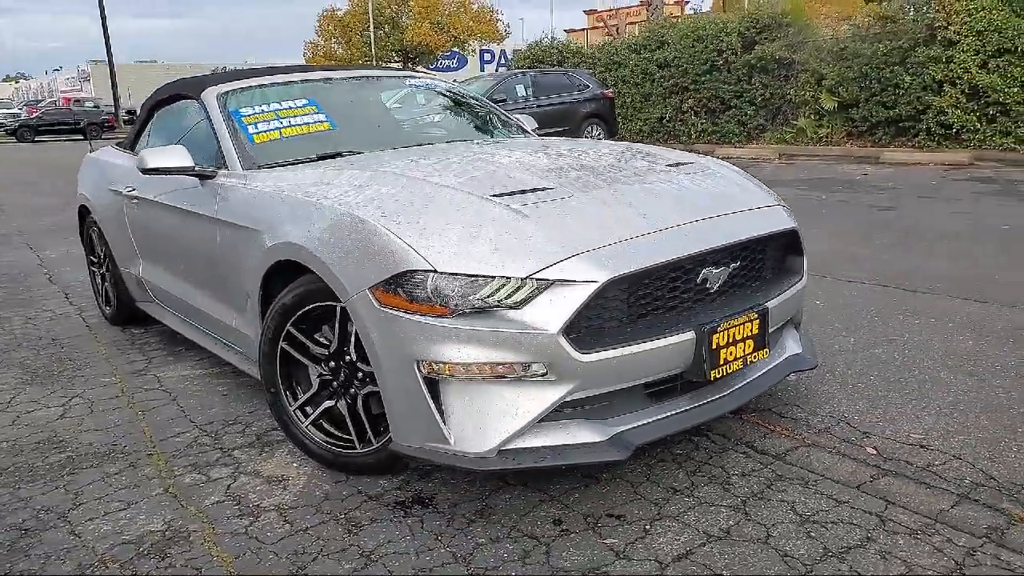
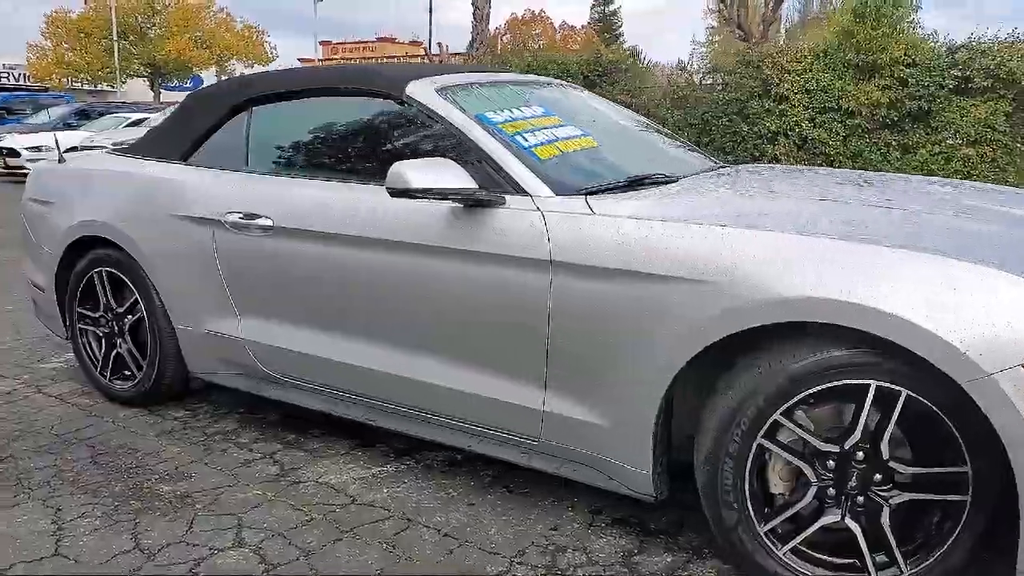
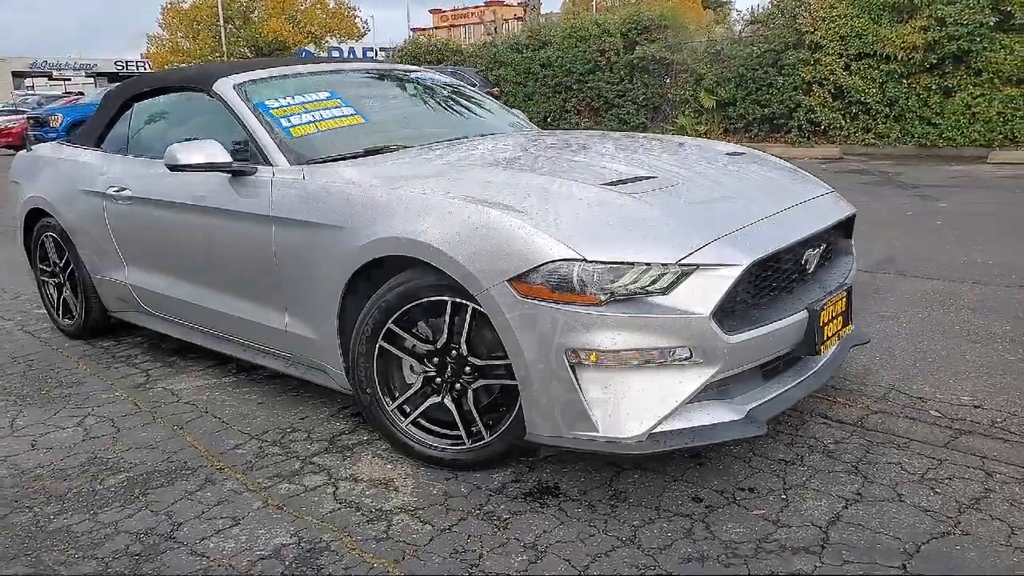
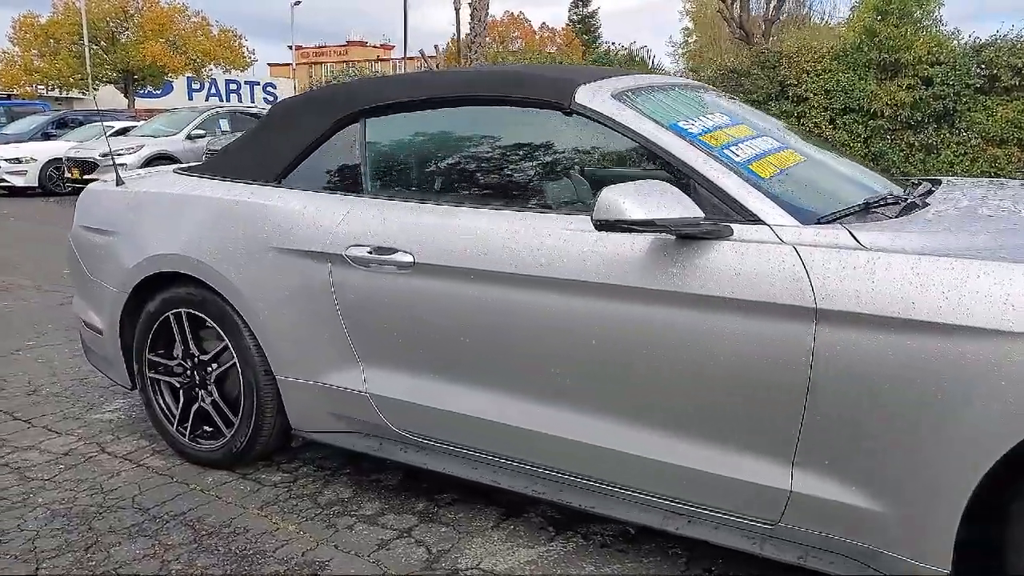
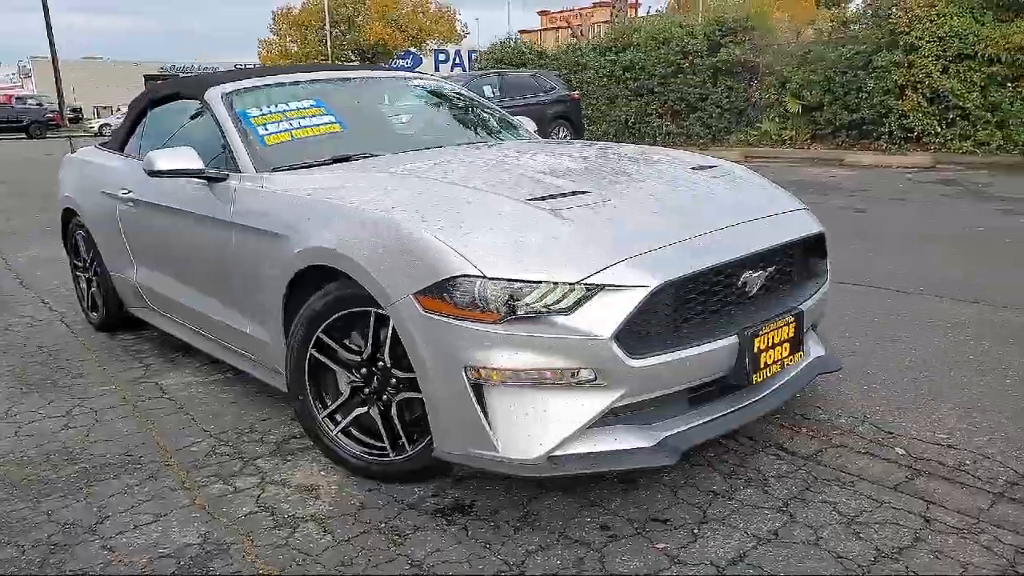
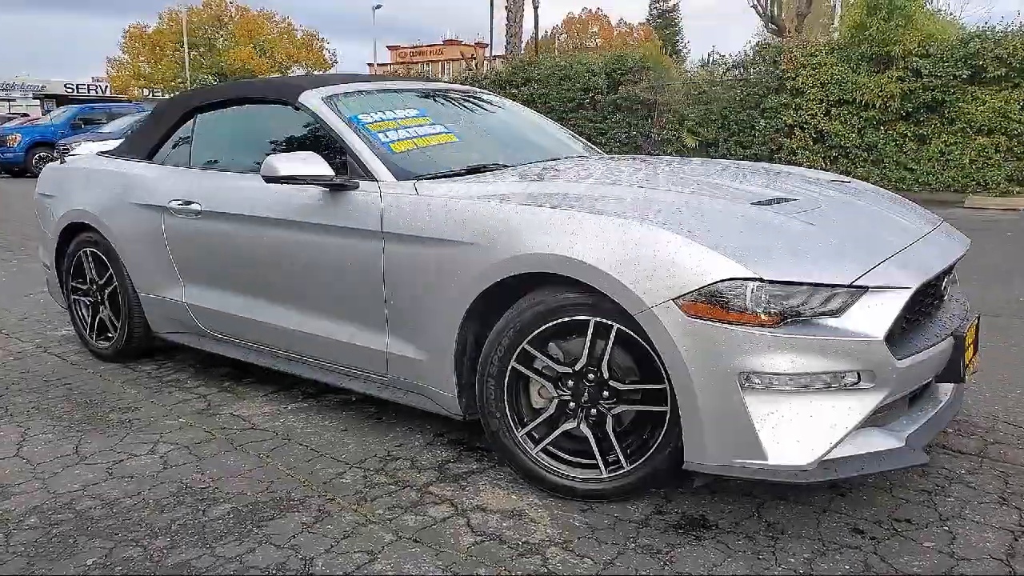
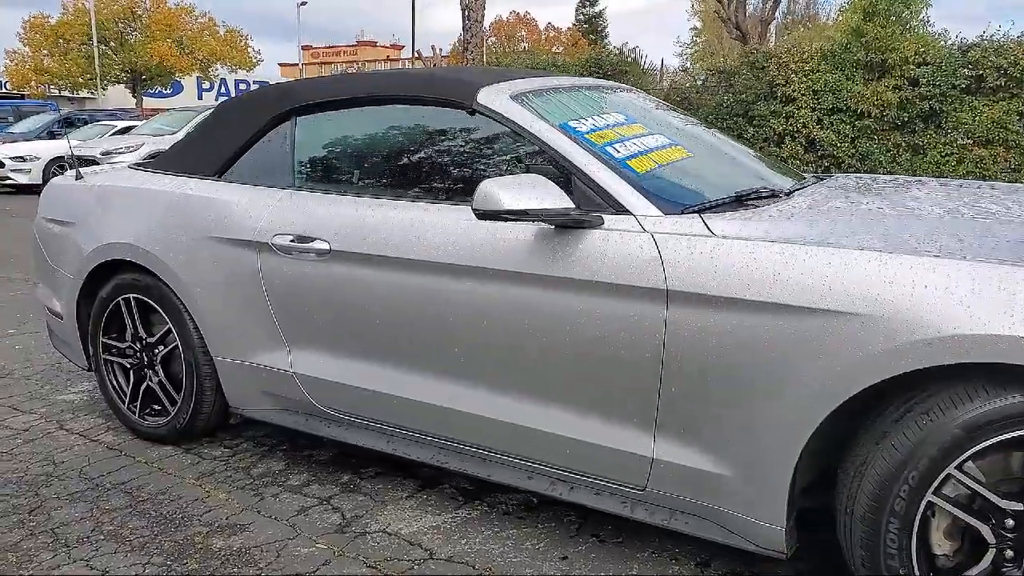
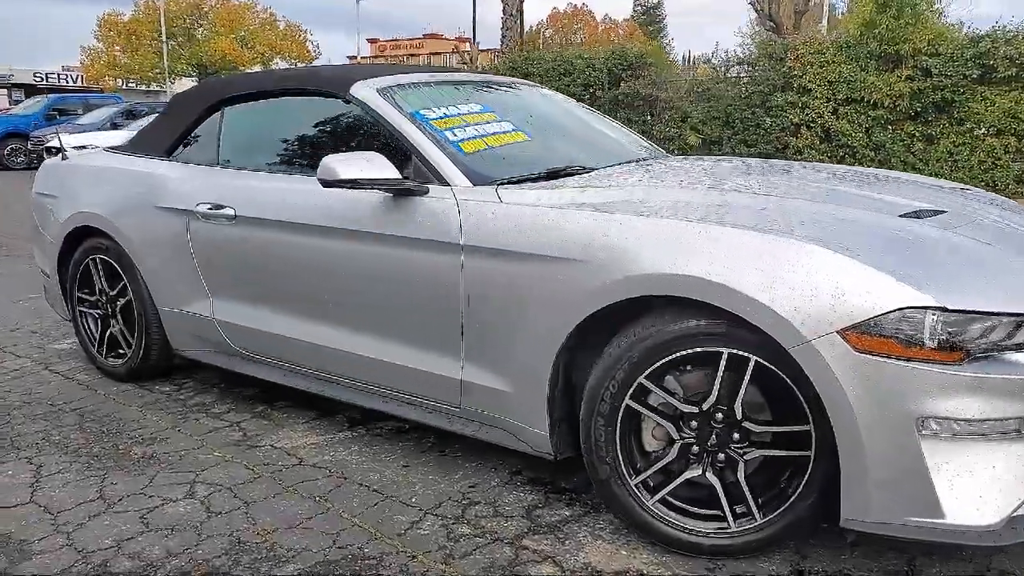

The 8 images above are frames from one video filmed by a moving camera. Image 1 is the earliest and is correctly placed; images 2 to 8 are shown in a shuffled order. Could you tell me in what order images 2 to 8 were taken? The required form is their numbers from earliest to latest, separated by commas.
5, 3, 6, 8, 2, 7, 4
